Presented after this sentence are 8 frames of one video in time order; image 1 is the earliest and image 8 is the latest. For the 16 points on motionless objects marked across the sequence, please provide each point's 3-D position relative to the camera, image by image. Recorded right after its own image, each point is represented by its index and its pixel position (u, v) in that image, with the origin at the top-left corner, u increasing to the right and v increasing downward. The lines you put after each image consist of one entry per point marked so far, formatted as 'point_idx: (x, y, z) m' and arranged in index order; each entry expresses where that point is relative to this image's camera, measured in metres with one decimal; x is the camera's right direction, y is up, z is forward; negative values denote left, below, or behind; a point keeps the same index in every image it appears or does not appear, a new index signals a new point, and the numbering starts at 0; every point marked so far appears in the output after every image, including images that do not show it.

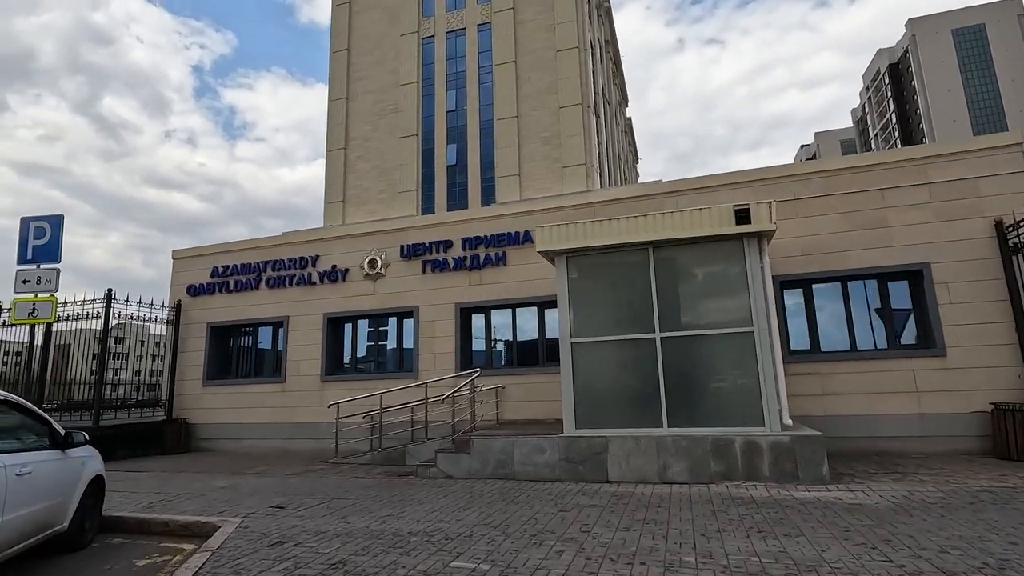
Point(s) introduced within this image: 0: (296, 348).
0: (-5.9, -1.7, +14.7) m
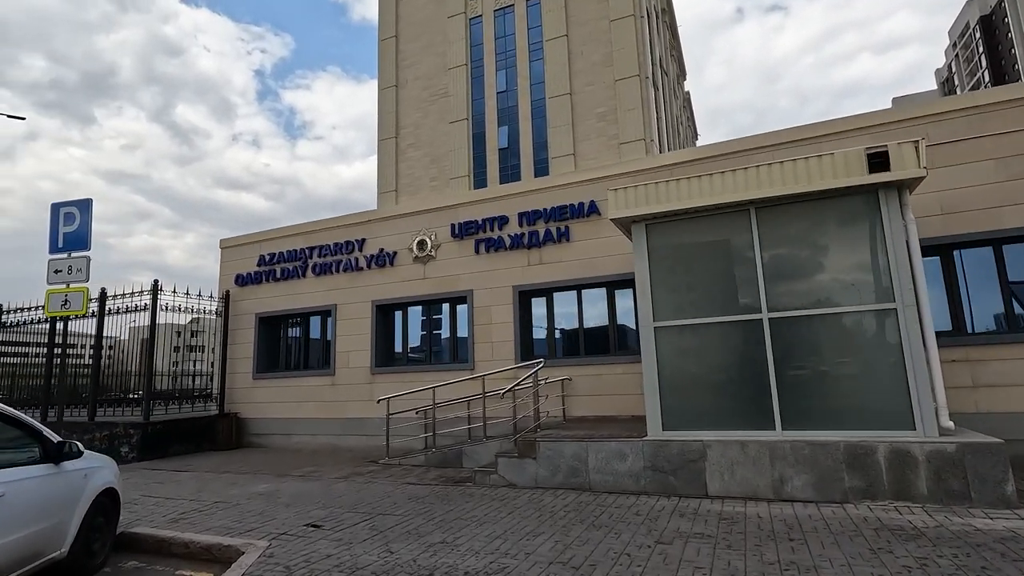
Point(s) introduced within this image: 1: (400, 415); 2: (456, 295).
0: (-4.3, -1.3, +13.8) m
1: (-2.5, -2.9, +12.1) m
2: (-1.3, -0.2, +12.7) m
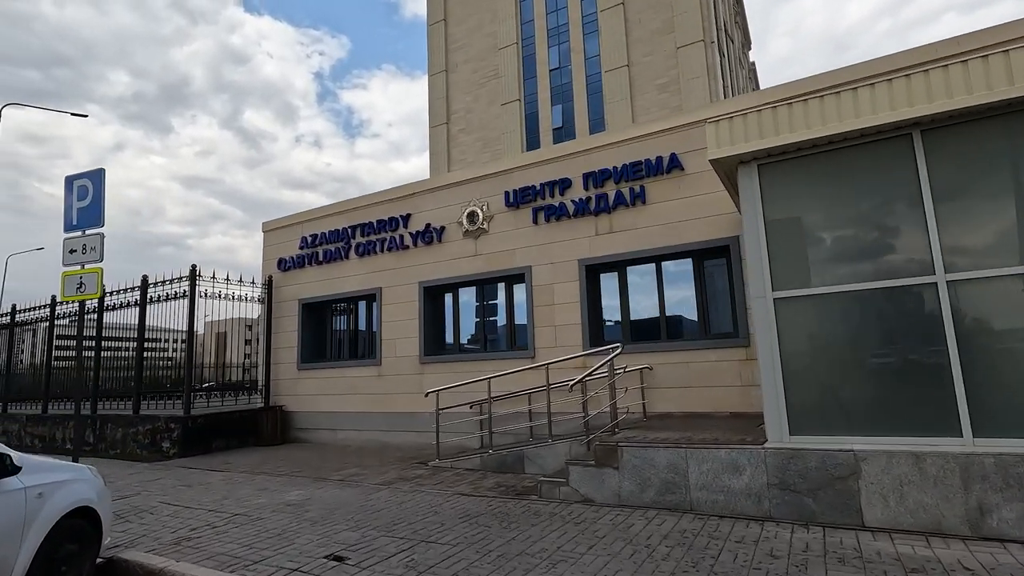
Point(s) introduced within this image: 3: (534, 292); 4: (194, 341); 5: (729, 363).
0: (-2.8, -0.9, +12.5) m
1: (-1.2, -2.4, +10.6) m
2: (0.0, +0.3, +11.1) m
3: (+0.4, -0.1, +10.8) m
4: (-7.5, -1.2, +12.7) m
5: (+3.6, -1.2, +8.8) m
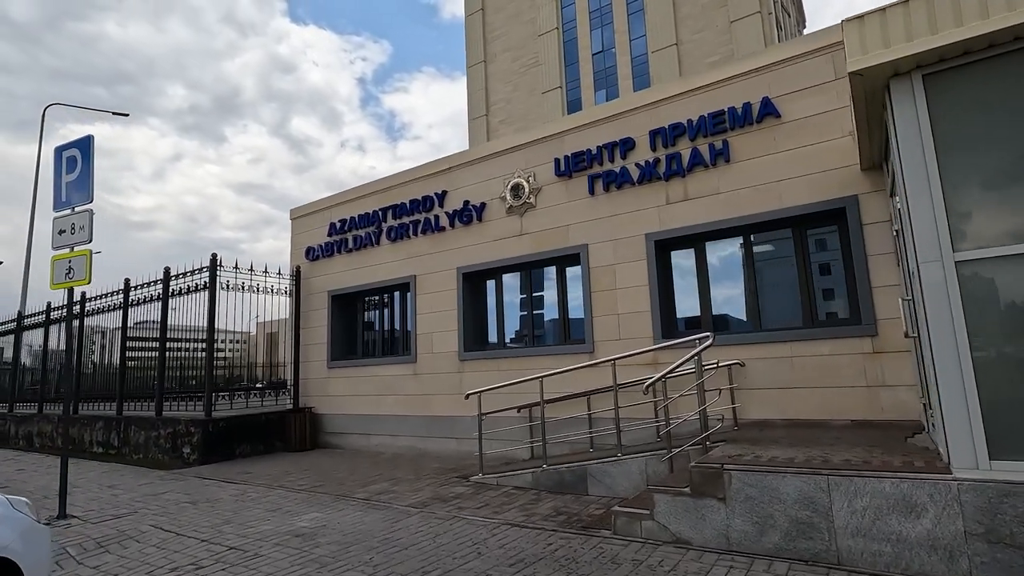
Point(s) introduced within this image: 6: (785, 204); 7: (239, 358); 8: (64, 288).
0: (-1.8, -0.6, +11.0) m
1: (-0.2, -2.1, +9.1) m
2: (+0.9, +0.6, +9.4) m
3: (+1.3, +0.2, +9.1) m
4: (-6.4, -1.0, +11.7) m
5: (+4.3, -0.9, +6.9) m
6: (+3.8, +1.2, +7.5) m
7: (-6.2, -1.6, +12.2) m
8: (-6.2, 0.0, +7.4) m
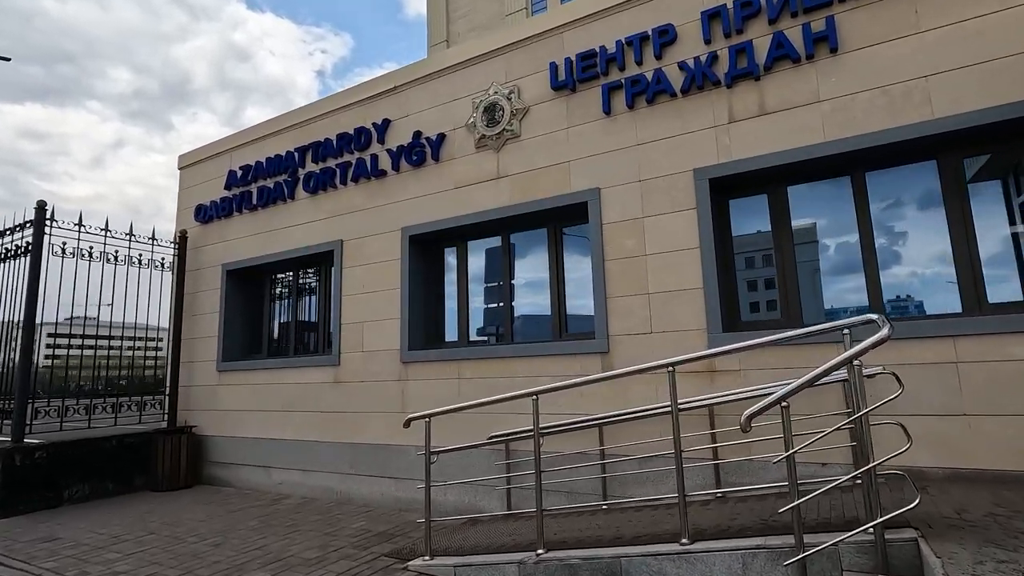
0: (-2.2, -0.2, +7.7) m
1: (-0.6, -1.7, +5.8) m
2: (+0.6, +1.0, +6.3) m
3: (+1.0, +0.6, +6.0) m
4: (-6.9, -0.5, +7.9) m
5: (+4.2, -0.6, +4.0) m
6: (+3.7, +1.5, +4.6) m
7: (-6.7, -1.1, +8.5) m
8: (-6.4, +0.5, +3.7) m
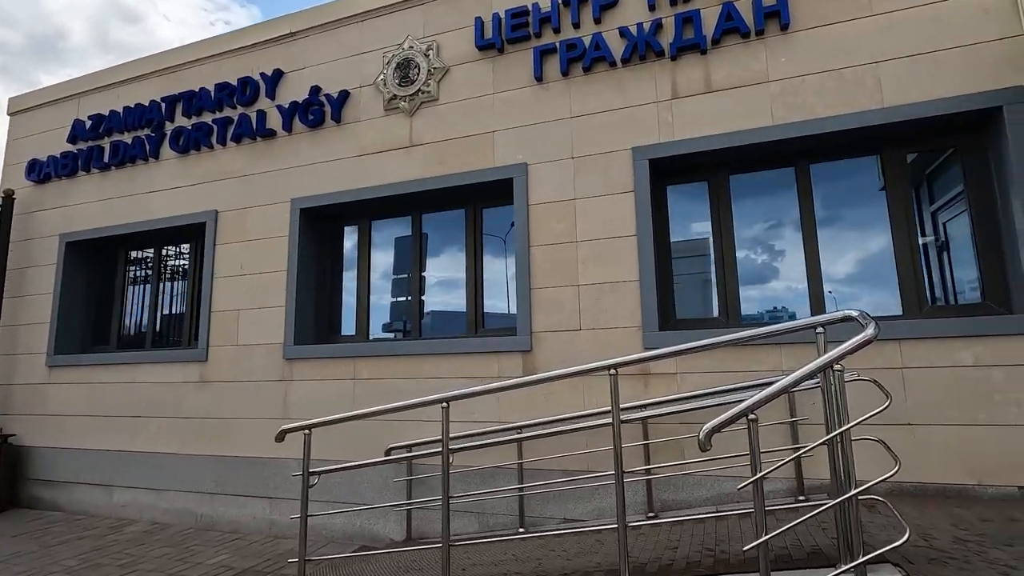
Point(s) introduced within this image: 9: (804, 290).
0: (-3.3, 0.0, +6.4) m
1: (-1.5, -1.6, +4.8) m
2: (-0.3, +1.1, +5.5) m
3: (+0.2, +0.7, +5.2) m
4: (-8.0, -0.1, +5.9) m
5: (+3.5, -0.6, +3.8) m
6: (+3.0, +1.5, +4.3) m
7: (-8.0, -0.7, +6.4) m
8: (-6.7, +0.9, +1.8) m
9: (+2.6, 0.0, +4.7) m
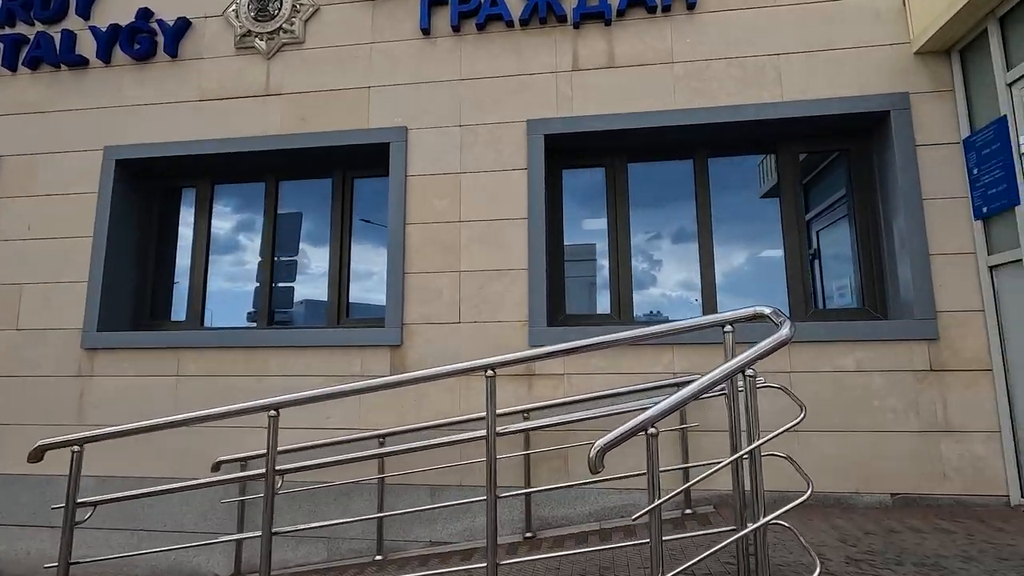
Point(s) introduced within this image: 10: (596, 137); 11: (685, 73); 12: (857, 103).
0: (-4.6, +0.3, +4.9) m
1: (-2.5, -1.4, +3.8) m
2: (-1.3, +1.3, +4.7) m
3: (-0.9, +0.8, +4.5) m
4: (-9.0, +0.4, +3.5) m
5: (+2.6, -0.6, +3.8) m
6: (+2.1, +1.5, +4.2) m
7: (-9.1, -0.2, +4.0) m
8: (-7.0, +1.3, -0.2) m
9: (+1.5, 0.0, +4.5) m
10: (+0.7, +1.2, +4.4) m
11: (+1.4, +1.7, +4.3) m
12: (+2.6, +1.4, +4.1) m
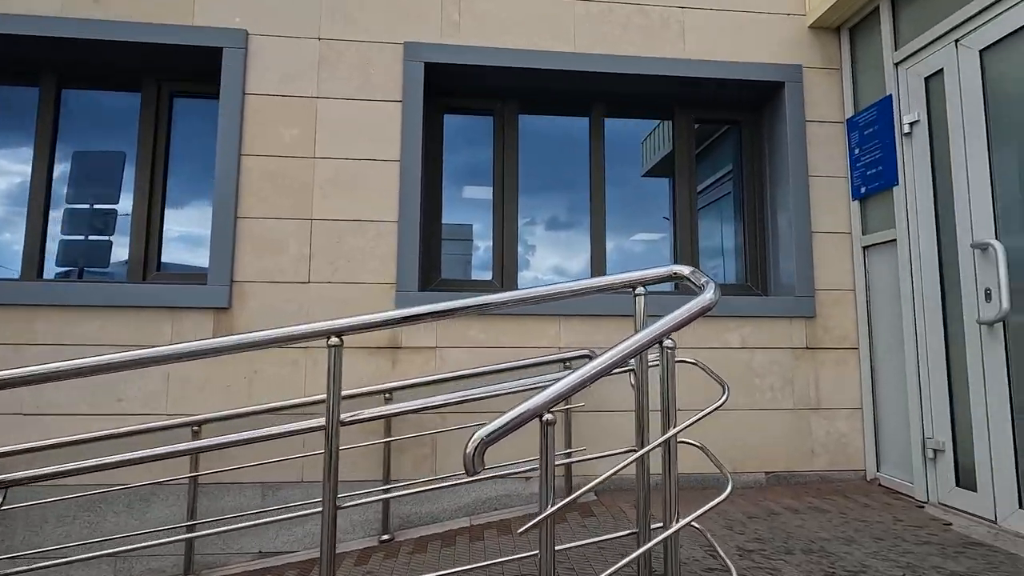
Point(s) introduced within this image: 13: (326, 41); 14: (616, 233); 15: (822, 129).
0: (-5.5, +0.8, +3.1) m
1: (-3.3, -1.0, +2.5) m
2: (-2.2, +1.6, +3.6) m
3: (-1.8, +1.2, +3.5) m
4: (-9.5, +1.0, +0.7) m
5: (+1.8, -0.5, +3.7) m
6: (+1.3, +1.7, +3.9) m
7: (-9.7, +0.5, +1.2) m
8: (-6.6, +1.7, -2.5) m
9: (+0.6, +0.2, +4.1) m
10: (-0.2, +1.5, +3.8) m
11: (+0.5, +2.0, +3.9) m
12: (+1.8, +1.6, +3.9) m
13: (-1.3, +1.7, +3.6) m
14: (+0.9, +0.5, +4.1) m
15: (+2.3, +1.2, +3.9) m
